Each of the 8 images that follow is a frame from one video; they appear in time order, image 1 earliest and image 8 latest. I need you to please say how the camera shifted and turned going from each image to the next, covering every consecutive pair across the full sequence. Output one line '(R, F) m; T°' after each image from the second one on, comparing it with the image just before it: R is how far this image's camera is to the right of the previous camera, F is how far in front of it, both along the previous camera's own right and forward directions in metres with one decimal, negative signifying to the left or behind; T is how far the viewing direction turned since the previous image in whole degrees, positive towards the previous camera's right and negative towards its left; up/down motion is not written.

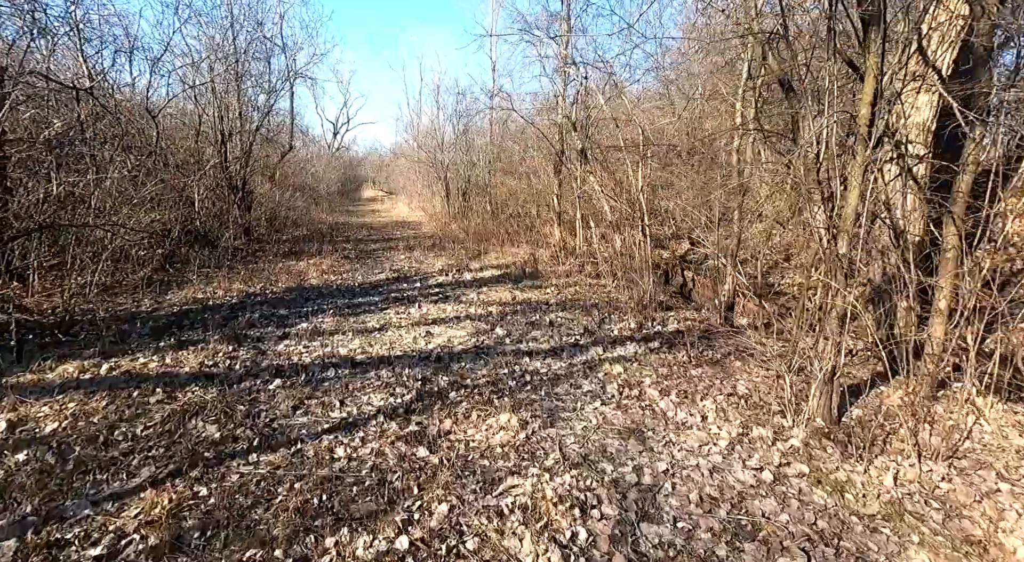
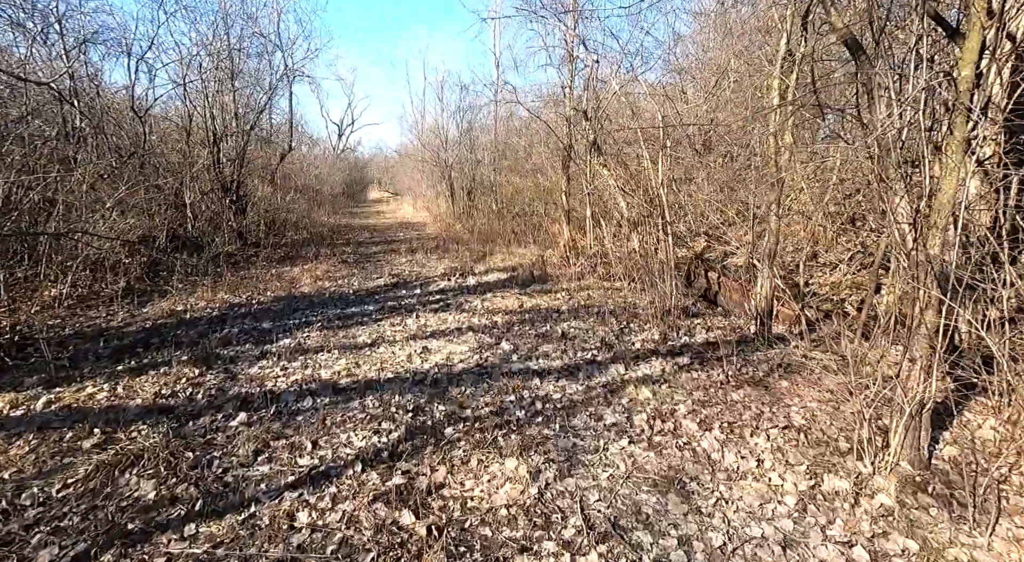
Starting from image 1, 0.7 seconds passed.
(0.0, +0.9) m; -1°
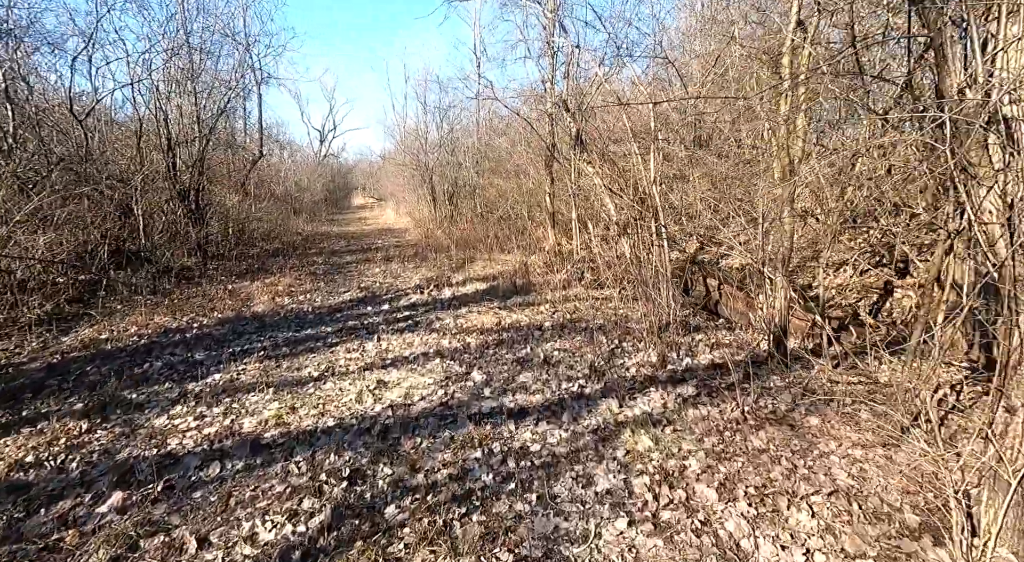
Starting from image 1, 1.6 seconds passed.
(+0.2, +1.1) m; +1°
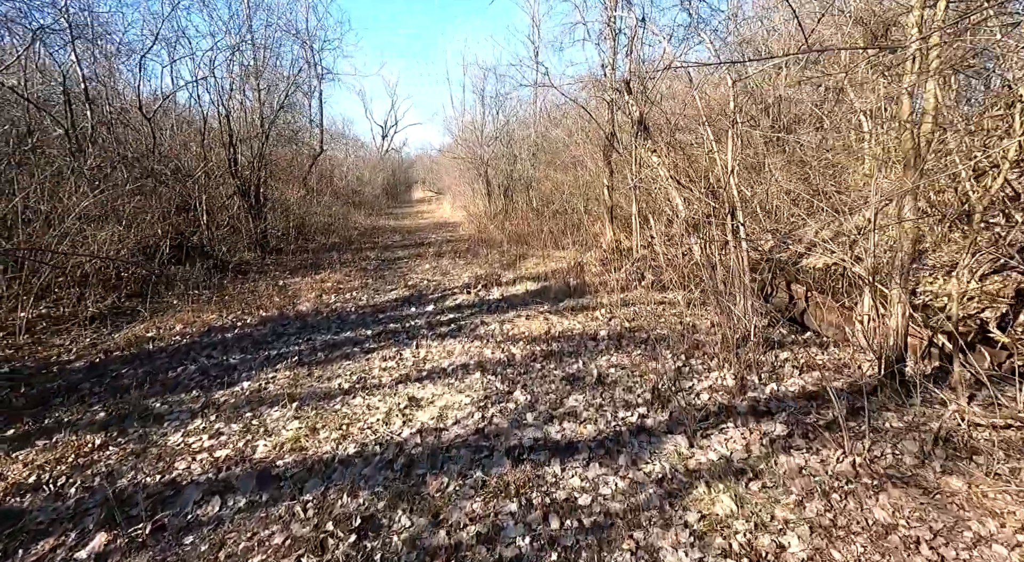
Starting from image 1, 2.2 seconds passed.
(+0.1, +0.8) m; -5°
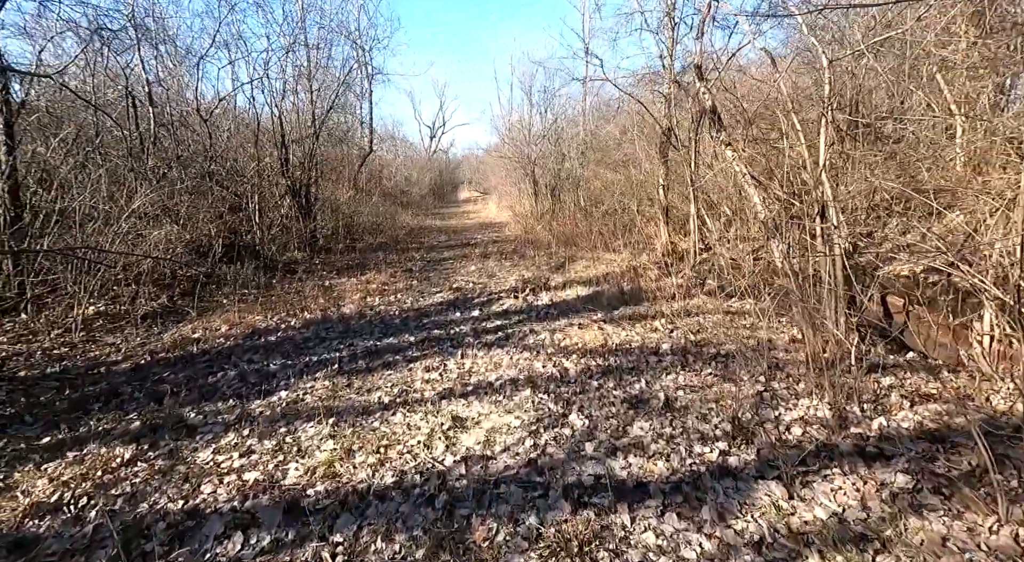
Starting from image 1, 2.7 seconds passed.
(-0.1, +0.5) m; -4°
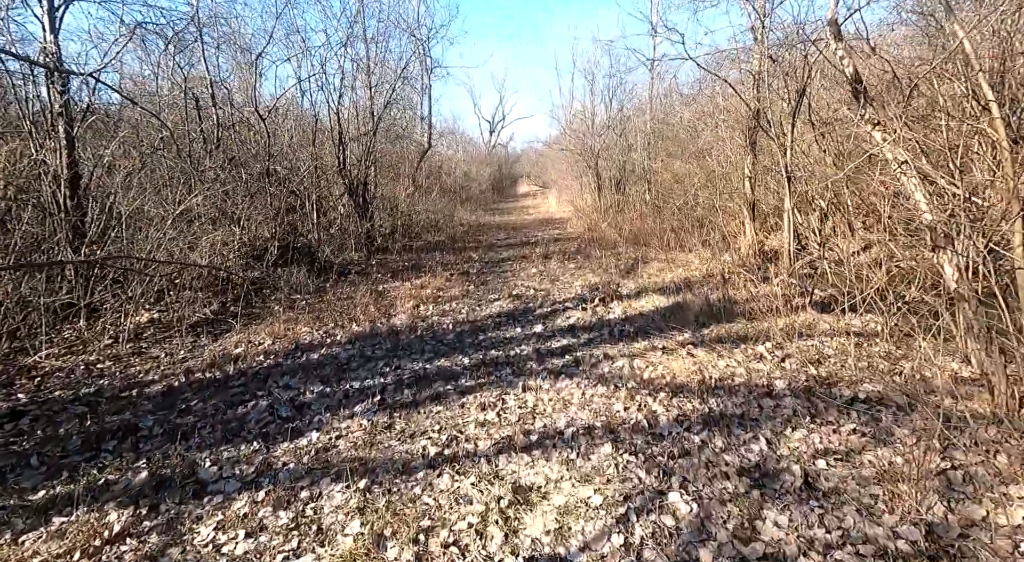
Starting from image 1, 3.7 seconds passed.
(-0.1, +1.2) m; -5°
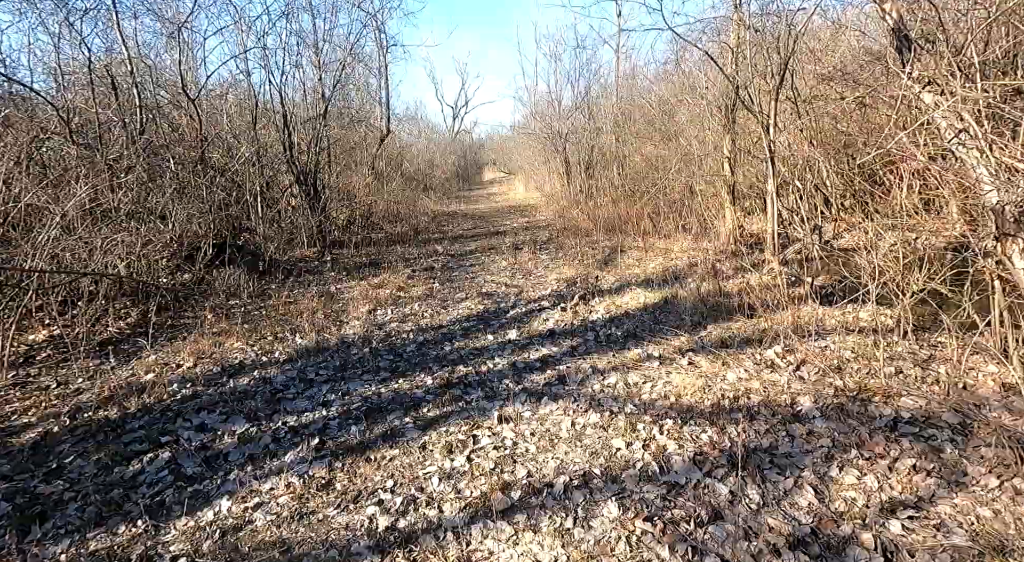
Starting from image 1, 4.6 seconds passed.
(0.0, +1.1) m; +3°
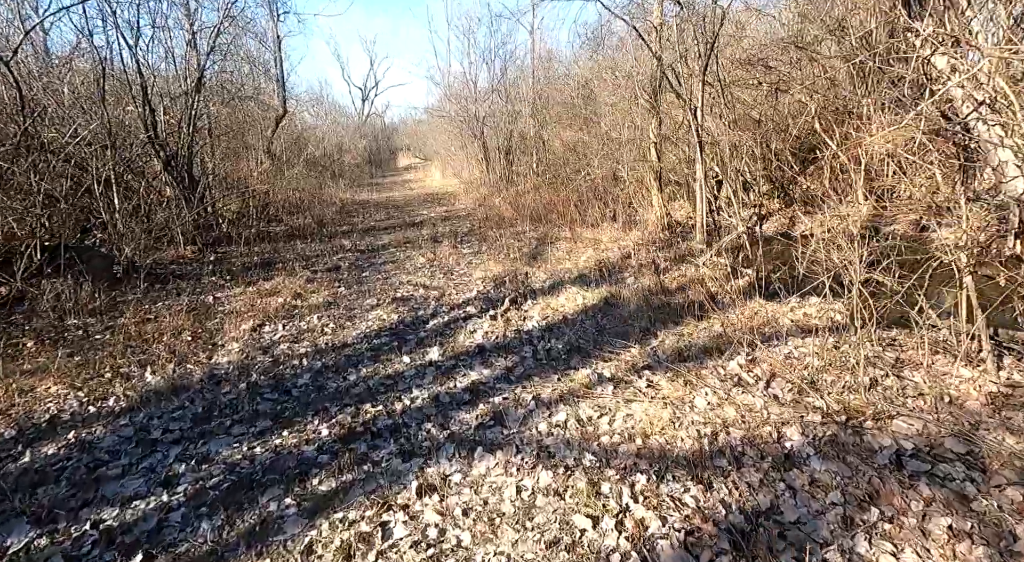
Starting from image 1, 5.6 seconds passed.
(0.0, +1.1) m; +7°
